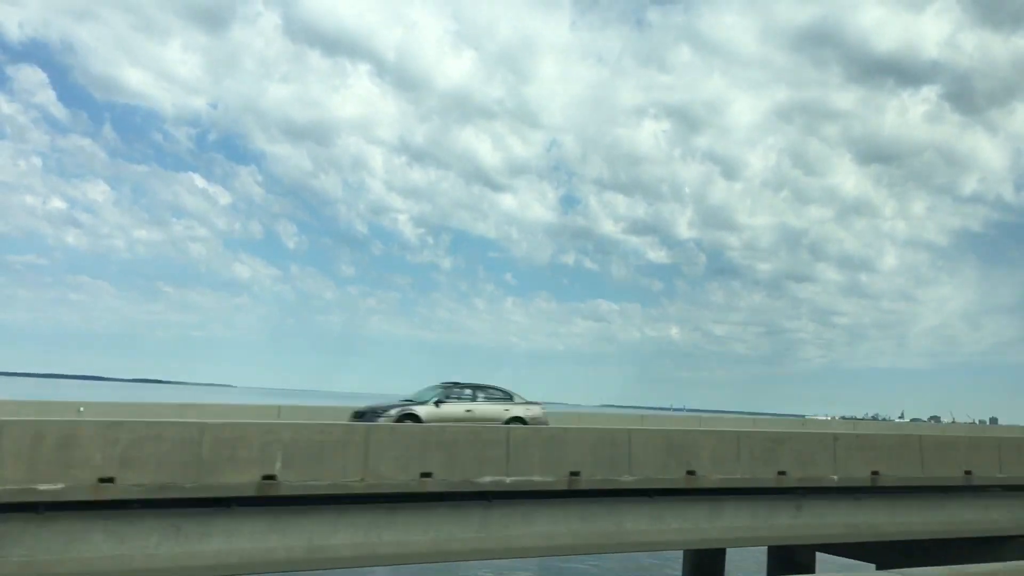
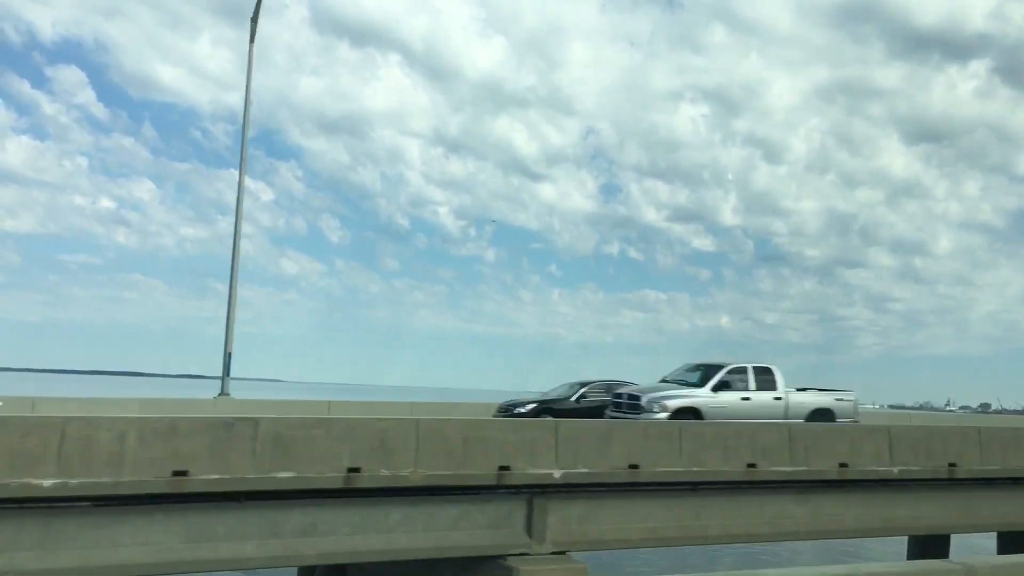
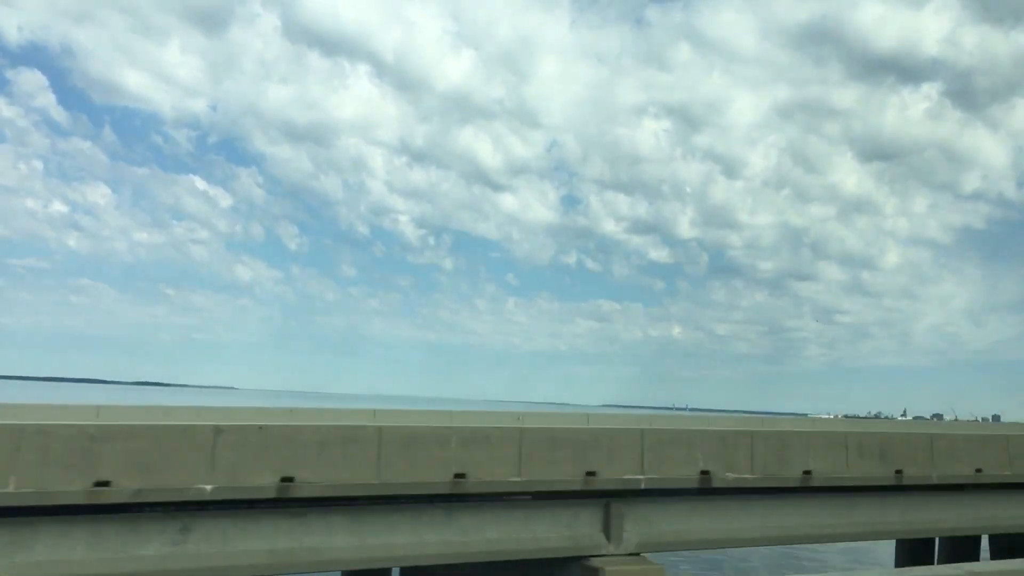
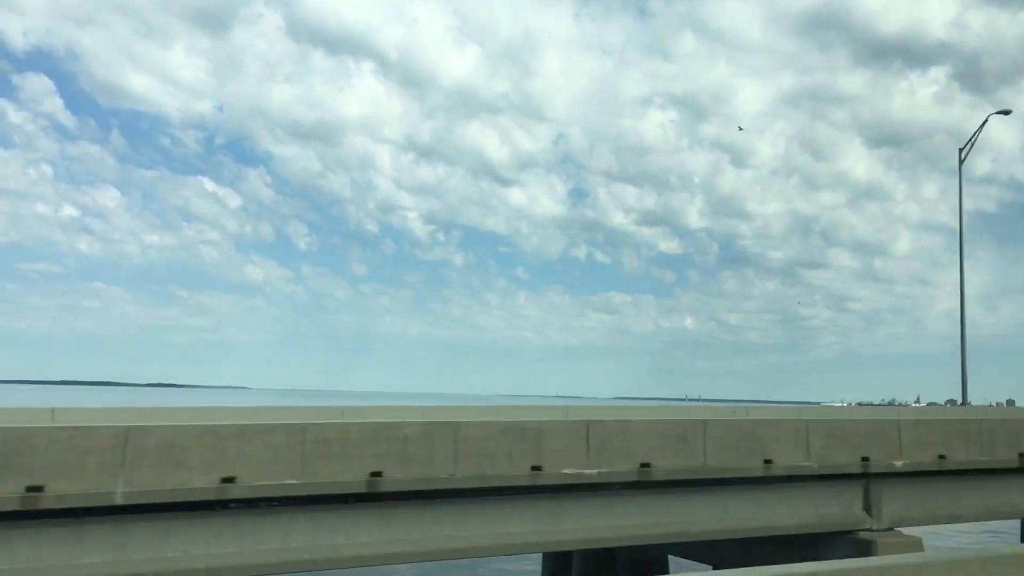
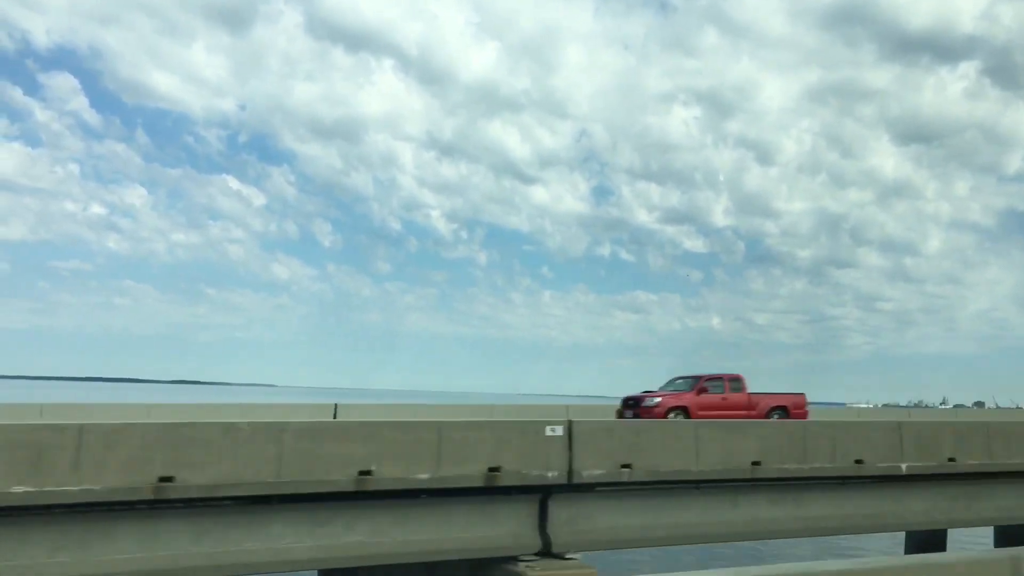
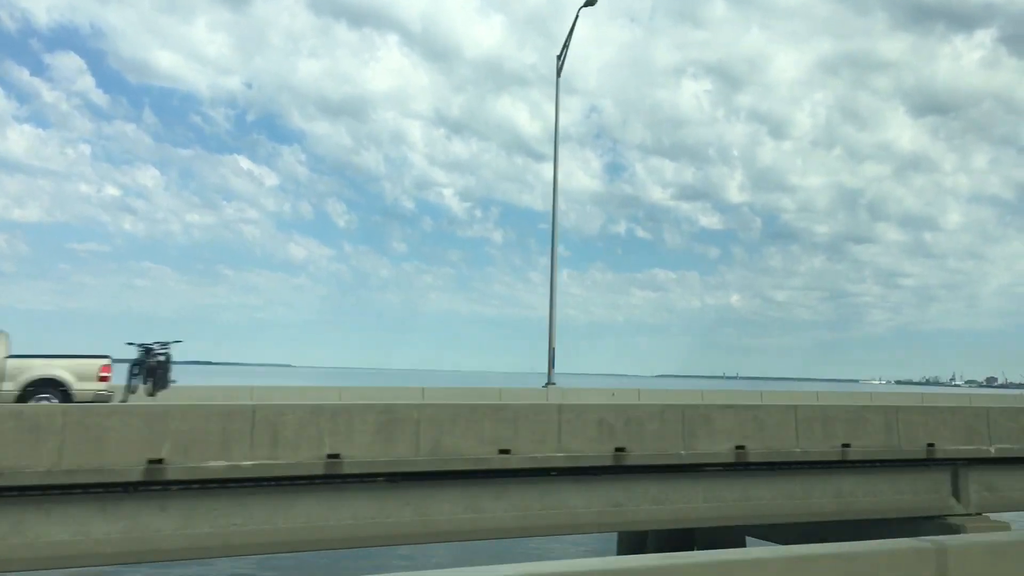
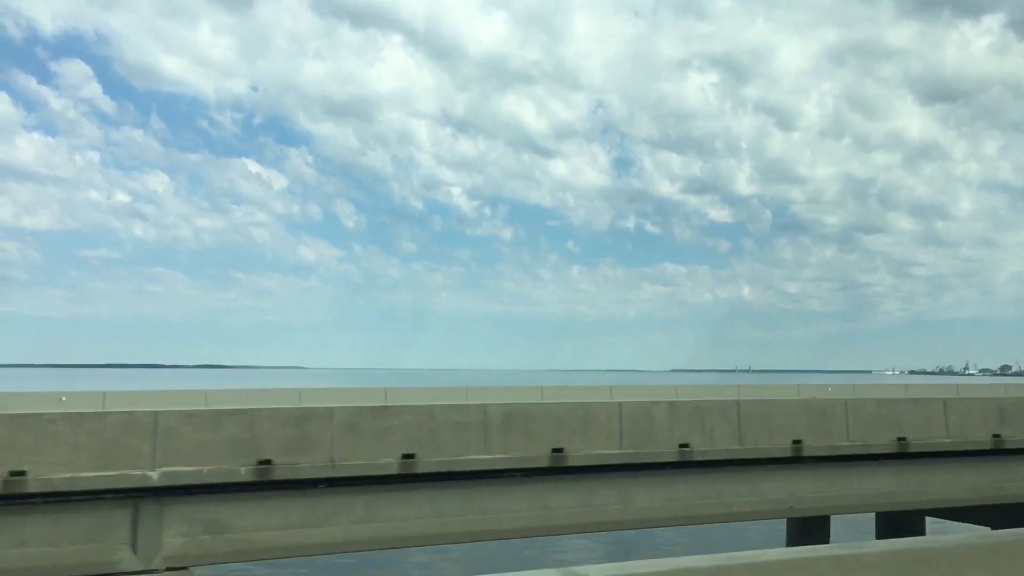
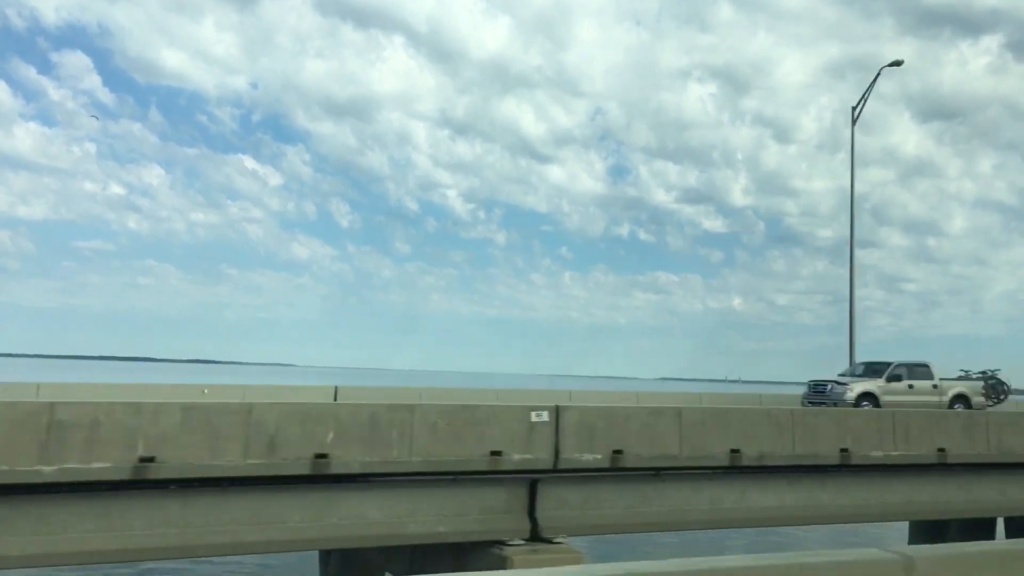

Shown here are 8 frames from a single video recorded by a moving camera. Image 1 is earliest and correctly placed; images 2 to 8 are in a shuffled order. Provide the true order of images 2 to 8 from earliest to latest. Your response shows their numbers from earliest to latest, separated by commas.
3, 4, 5, 2, 8, 6, 7
